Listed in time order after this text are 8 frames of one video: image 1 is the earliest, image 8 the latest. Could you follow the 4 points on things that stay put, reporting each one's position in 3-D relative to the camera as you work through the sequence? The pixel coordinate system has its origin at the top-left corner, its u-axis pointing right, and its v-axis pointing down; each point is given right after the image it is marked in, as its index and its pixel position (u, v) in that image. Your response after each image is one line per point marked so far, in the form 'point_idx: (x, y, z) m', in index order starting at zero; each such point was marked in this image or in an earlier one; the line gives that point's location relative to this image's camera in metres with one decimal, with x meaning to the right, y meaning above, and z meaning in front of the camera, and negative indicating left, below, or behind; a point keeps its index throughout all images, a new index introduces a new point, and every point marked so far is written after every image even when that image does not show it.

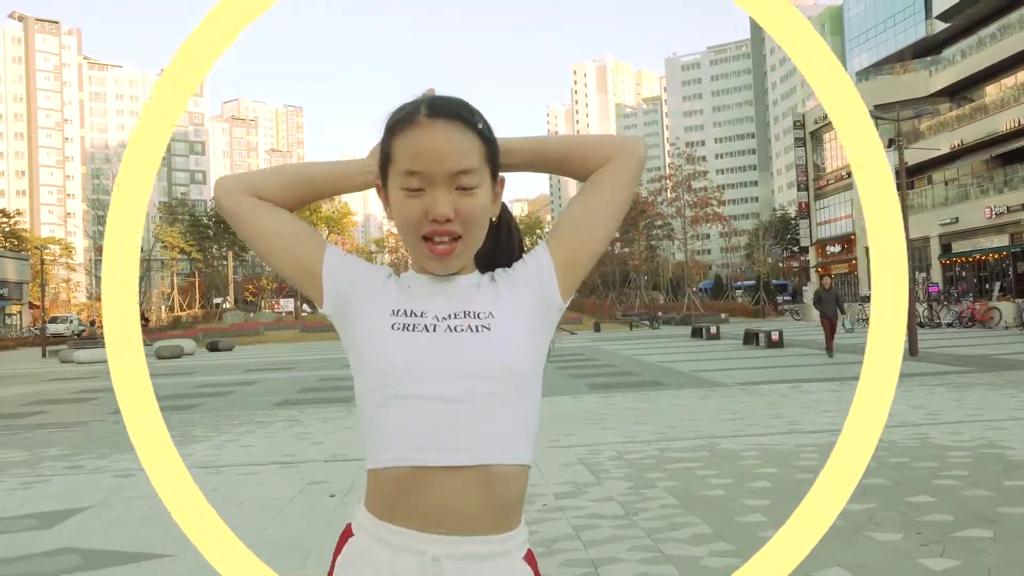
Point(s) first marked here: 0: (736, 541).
0: (+1.1, -1.3, +4.2) m
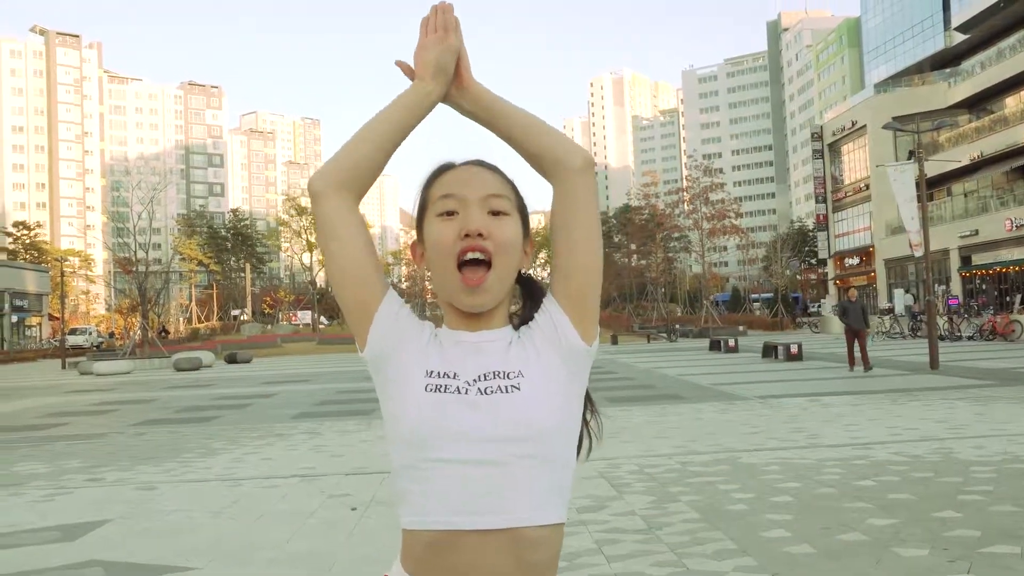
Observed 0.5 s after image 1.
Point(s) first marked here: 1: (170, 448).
0: (+1.2, -1.4, +4.1) m
1: (-4.5, -2.1, +10.7) m
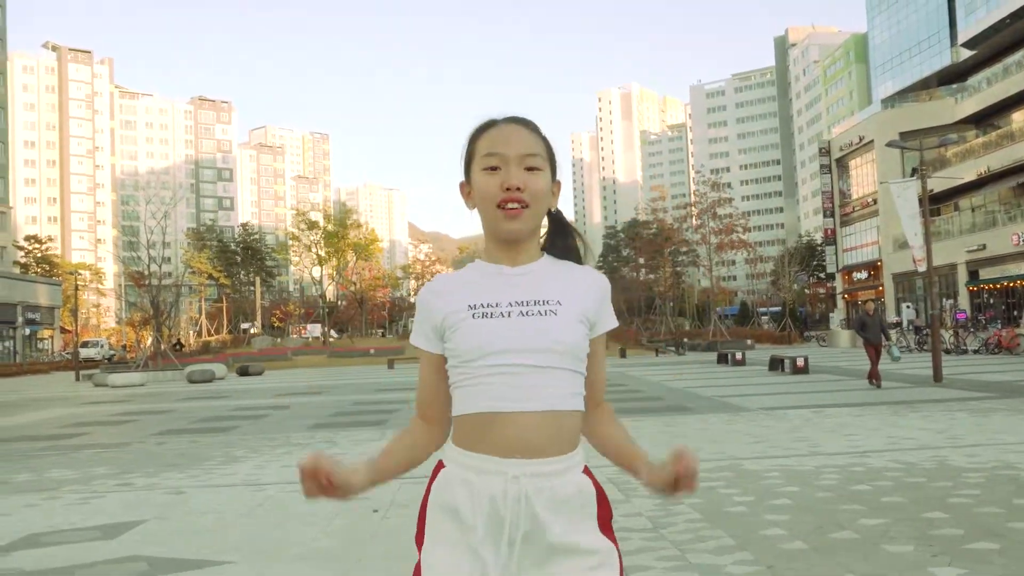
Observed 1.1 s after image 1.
0: (+1.3, -1.4, +4.5) m
1: (-4.3, -2.3, +11.1) m
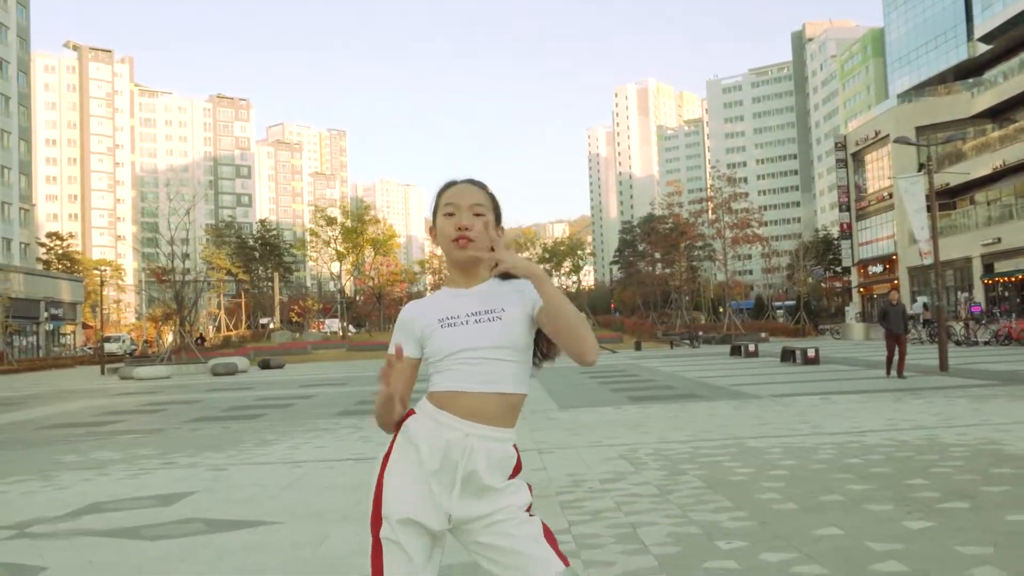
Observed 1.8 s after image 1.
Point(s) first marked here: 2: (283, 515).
0: (+1.5, -1.4, +5.0) m
1: (-4.1, -2.1, +11.7) m
2: (-1.6, -1.6, +5.8) m
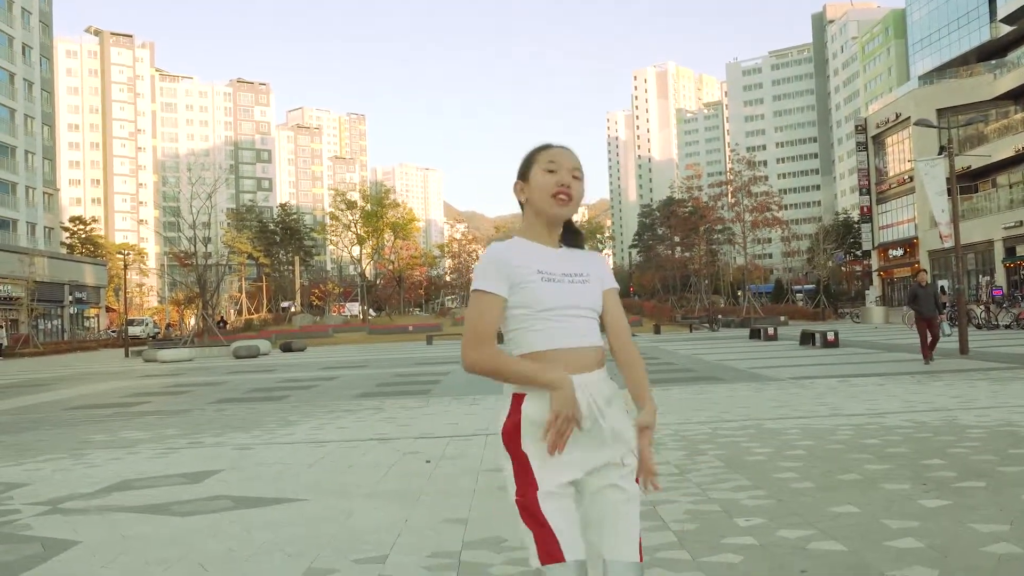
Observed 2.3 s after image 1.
0: (+1.6, -1.2, +5.1) m
1: (-3.8, -1.9, +11.9) m
2: (-1.5, -1.5, +6.0) m
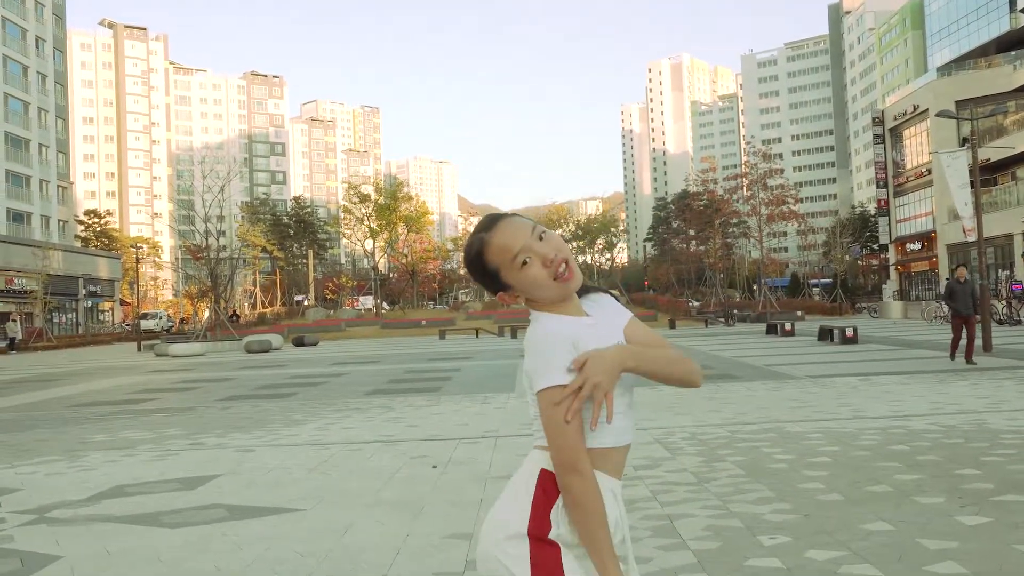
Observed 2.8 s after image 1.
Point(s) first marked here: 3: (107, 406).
0: (+1.6, -1.2, +4.8) m
1: (-3.6, -1.8, +11.7) m
2: (-1.4, -1.5, +5.7) m
3: (-7.0, -2.0, +14.2) m
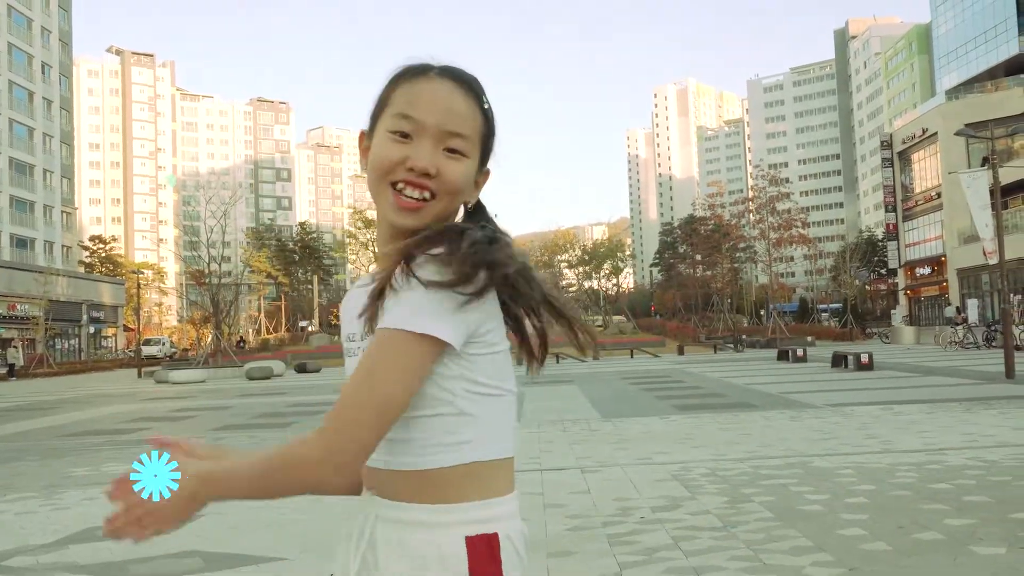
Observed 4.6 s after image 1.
0: (+1.7, -1.4, +4.2) m
1: (-3.6, -2.2, +11.2) m
2: (-1.4, -1.6, +5.2) m
3: (-6.9, -2.5, +13.7) m
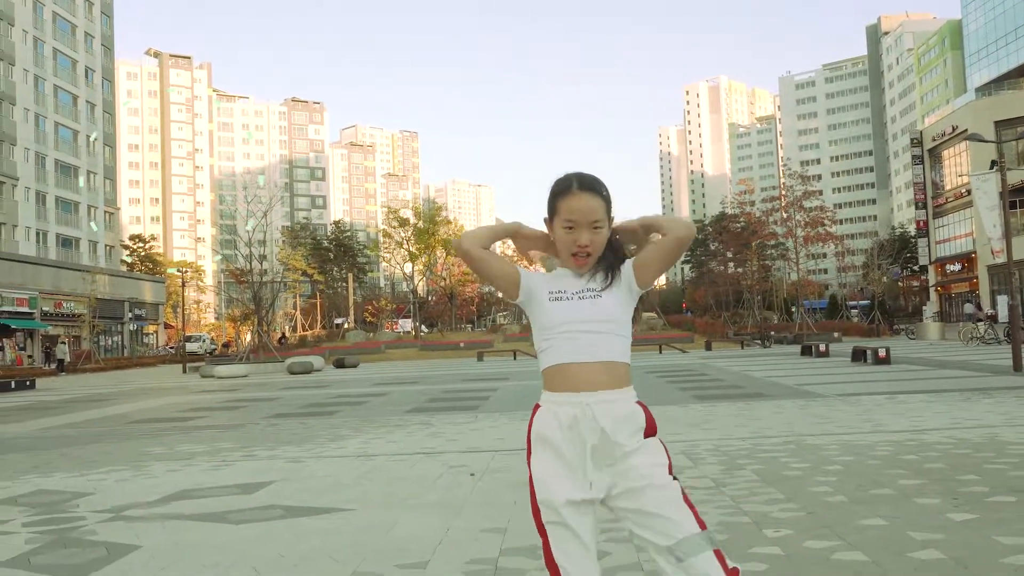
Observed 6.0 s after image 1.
0: (+1.8, -1.4, +5.2) m
1: (-3.1, -2.2, +12.3) m
2: (-1.2, -1.6, +6.3) m
3: (-6.3, -2.4, +14.9) m
